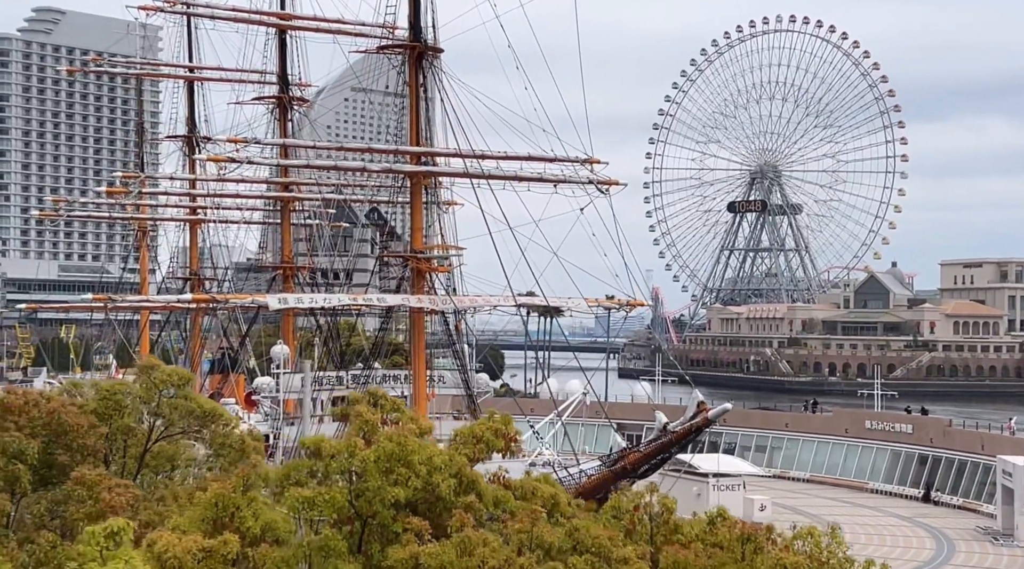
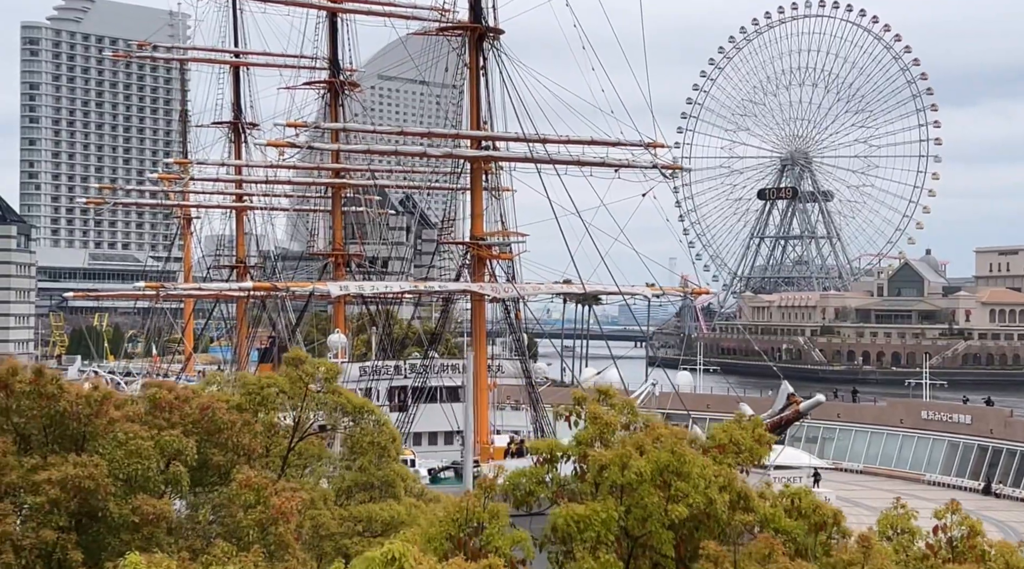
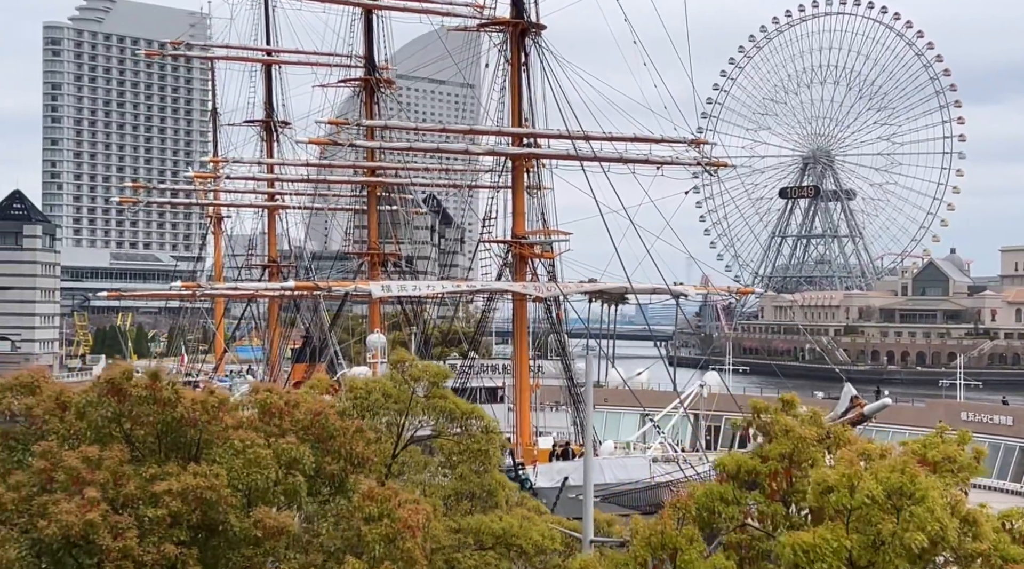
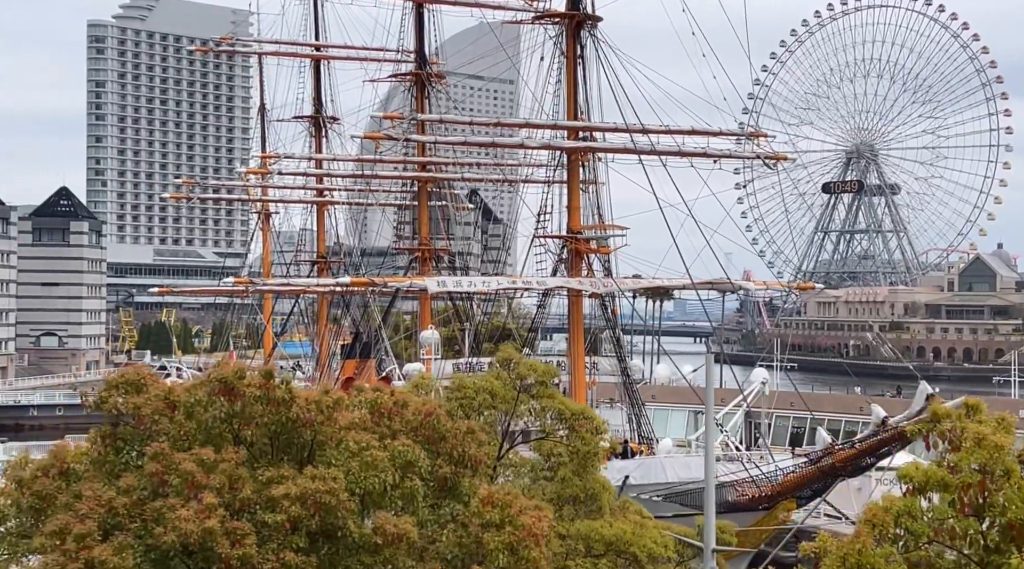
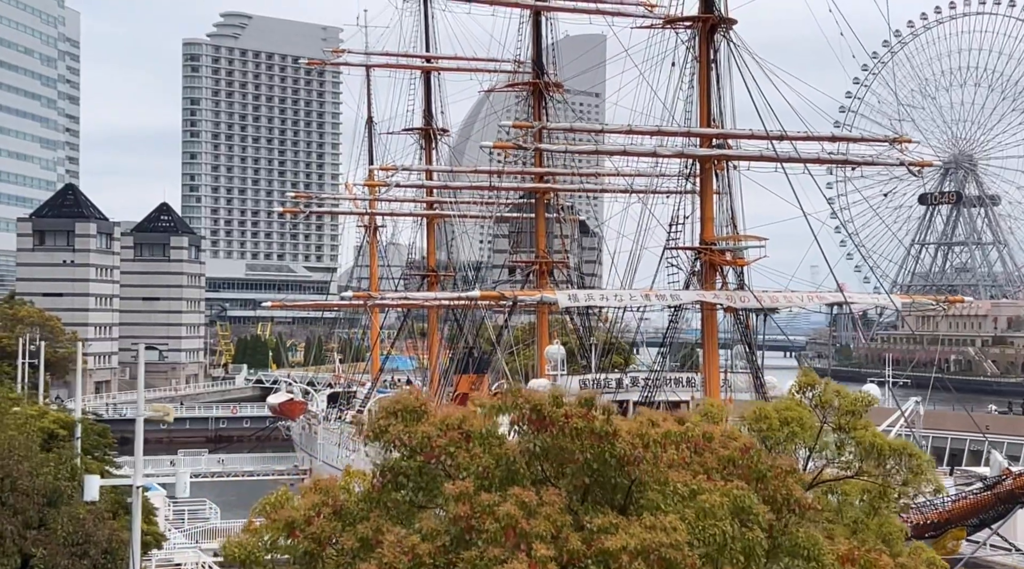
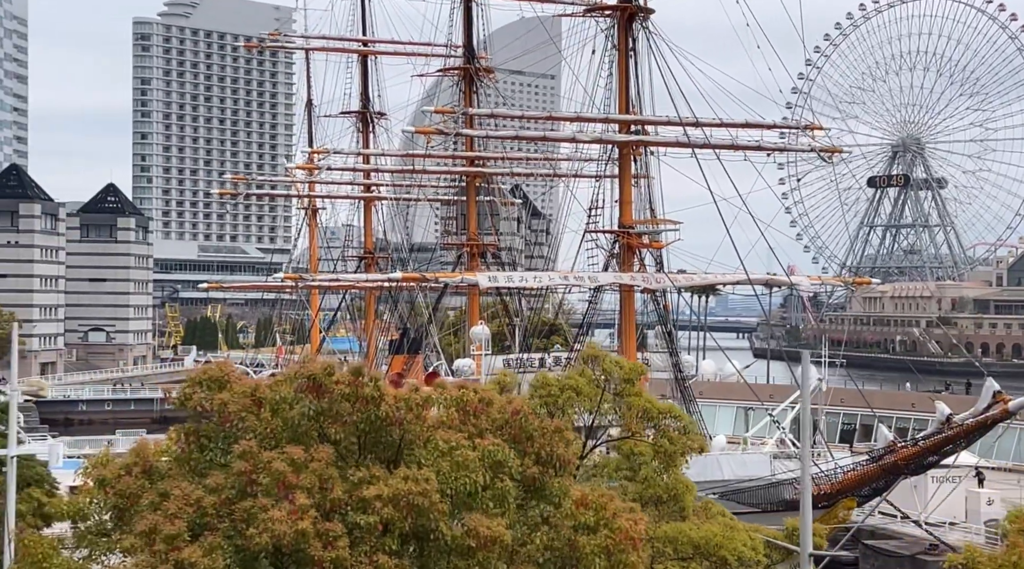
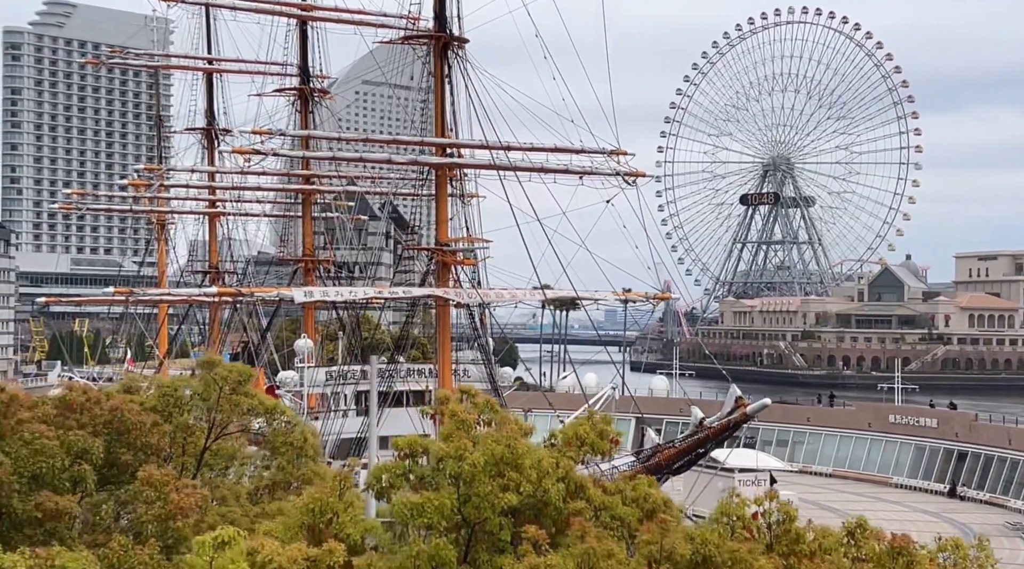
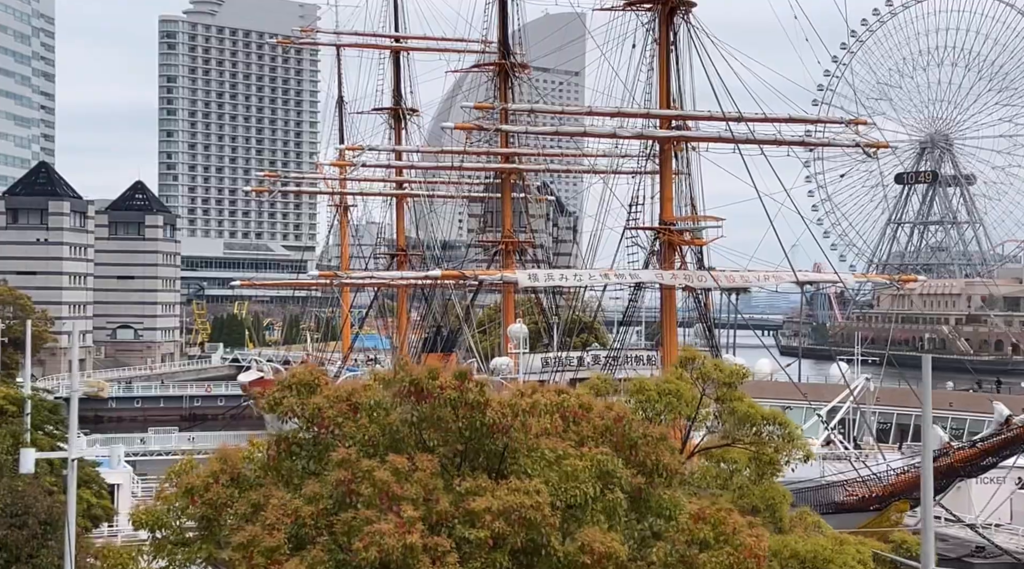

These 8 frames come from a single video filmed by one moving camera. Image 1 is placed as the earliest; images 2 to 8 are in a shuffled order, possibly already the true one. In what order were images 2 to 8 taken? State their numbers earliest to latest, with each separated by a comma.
7, 2, 3, 4, 6, 8, 5
